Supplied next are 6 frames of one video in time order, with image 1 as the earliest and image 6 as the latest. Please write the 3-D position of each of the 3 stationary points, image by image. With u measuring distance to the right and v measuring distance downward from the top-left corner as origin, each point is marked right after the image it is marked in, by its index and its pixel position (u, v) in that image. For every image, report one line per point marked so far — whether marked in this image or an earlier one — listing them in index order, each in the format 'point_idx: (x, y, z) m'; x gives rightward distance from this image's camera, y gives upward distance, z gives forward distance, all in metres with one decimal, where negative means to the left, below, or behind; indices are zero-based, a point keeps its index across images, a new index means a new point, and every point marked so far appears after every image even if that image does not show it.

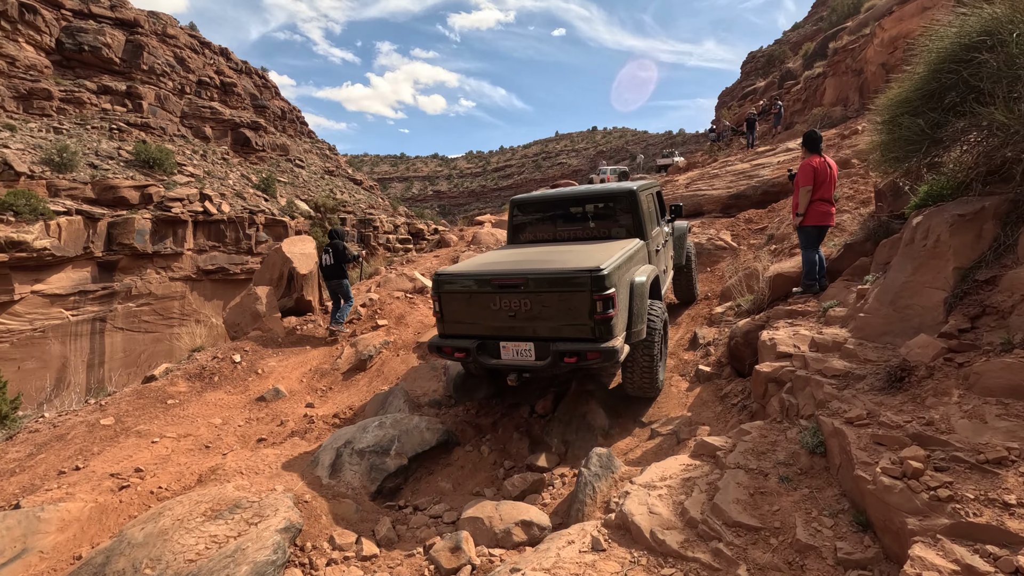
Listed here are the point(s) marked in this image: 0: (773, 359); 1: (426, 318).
0: (+1.7, -0.5, +3.5) m
1: (-1.2, -0.4, +7.7) m
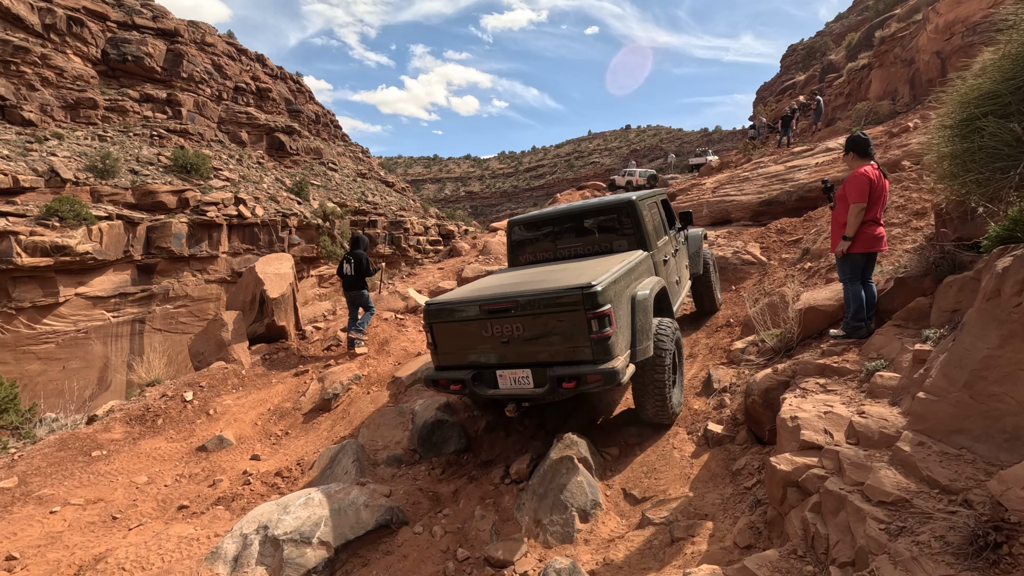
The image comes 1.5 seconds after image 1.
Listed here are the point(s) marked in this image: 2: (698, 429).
0: (+1.4, -0.8, +2.6) m
1: (-1.3, -0.7, +7.0) m
2: (+1.5, -1.1, +4.2) m
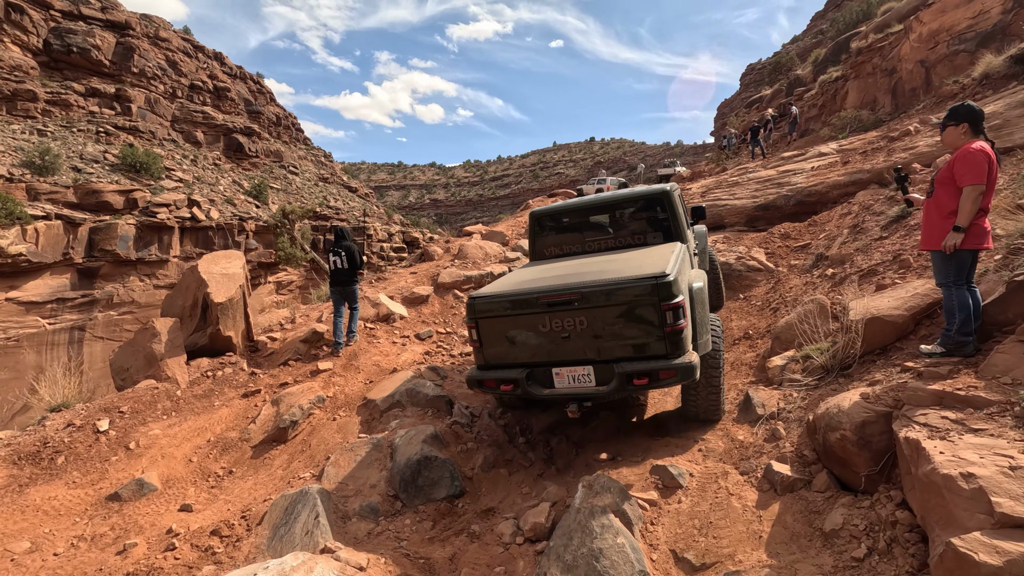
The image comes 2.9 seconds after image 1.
0: (+1.5, -0.8, +1.8) m
1: (-1.4, -0.8, +6.0) m
2: (+1.5, -1.2, +3.4) m
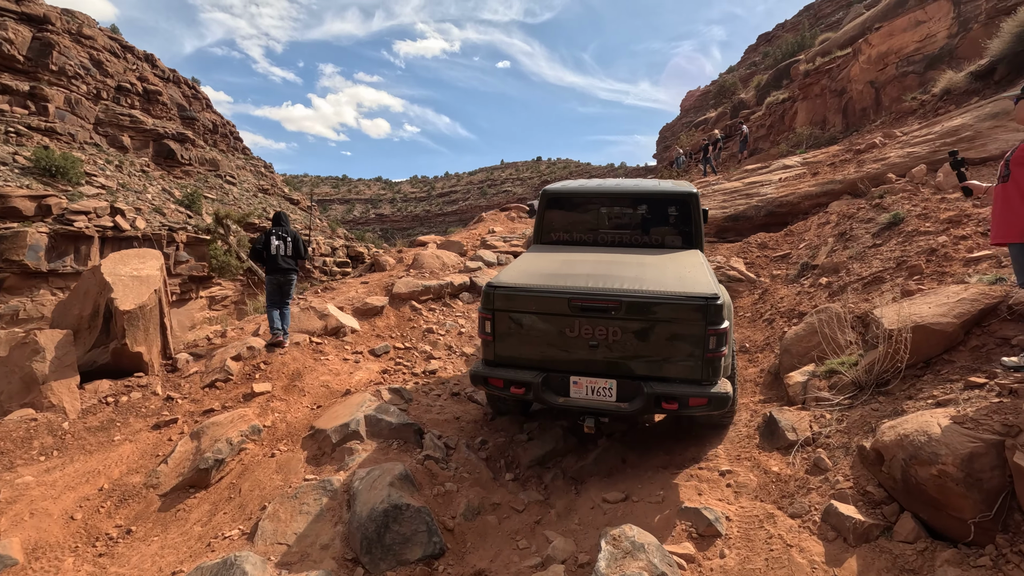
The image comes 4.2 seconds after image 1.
0: (+1.7, -0.7, +1.2) m
1: (-1.7, -0.9, +5.0) m
2: (+1.5, -1.2, +2.8) m
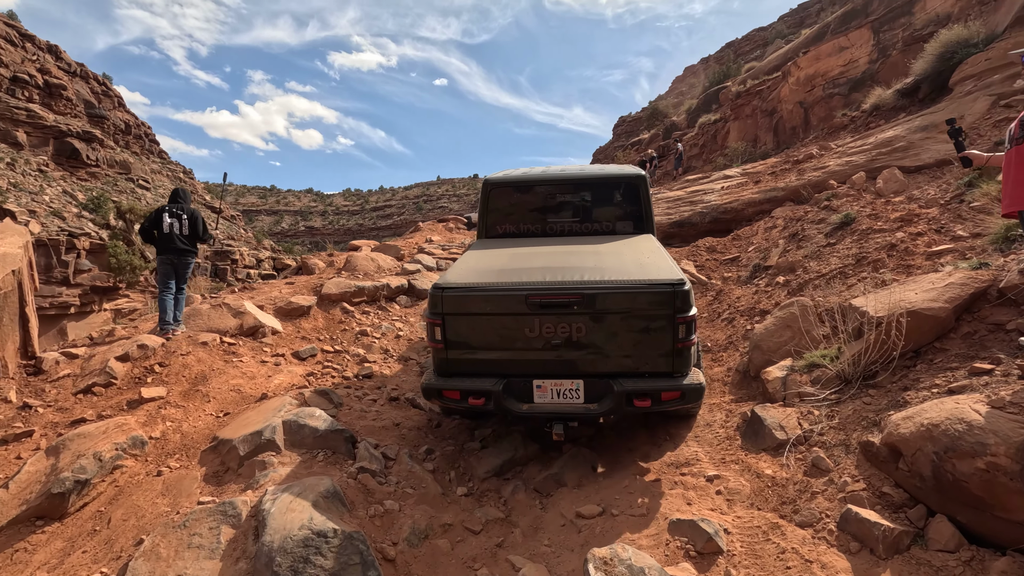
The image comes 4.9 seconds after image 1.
0: (+1.7, -0.5, +0.8) m
1: (-2.1, -0.7, +4.2) m
2: (+1.4, -1.0, +2.4) m
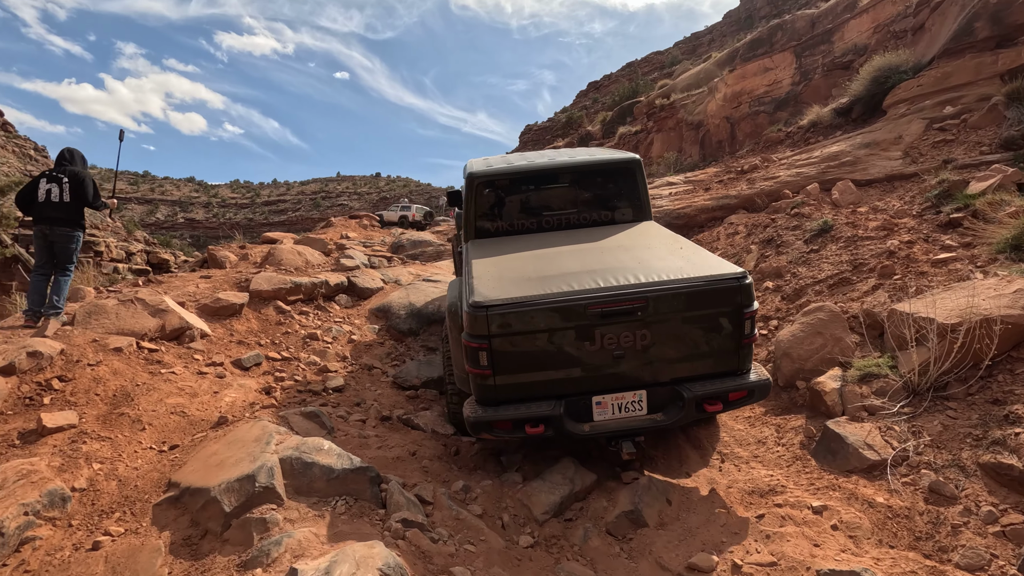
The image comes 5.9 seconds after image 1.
0: (+2.5, -0.5, +0.6) m
1: (-1.9, -0.7, +3.2) m
2: (+1.8, -1.0, +2.0) m
